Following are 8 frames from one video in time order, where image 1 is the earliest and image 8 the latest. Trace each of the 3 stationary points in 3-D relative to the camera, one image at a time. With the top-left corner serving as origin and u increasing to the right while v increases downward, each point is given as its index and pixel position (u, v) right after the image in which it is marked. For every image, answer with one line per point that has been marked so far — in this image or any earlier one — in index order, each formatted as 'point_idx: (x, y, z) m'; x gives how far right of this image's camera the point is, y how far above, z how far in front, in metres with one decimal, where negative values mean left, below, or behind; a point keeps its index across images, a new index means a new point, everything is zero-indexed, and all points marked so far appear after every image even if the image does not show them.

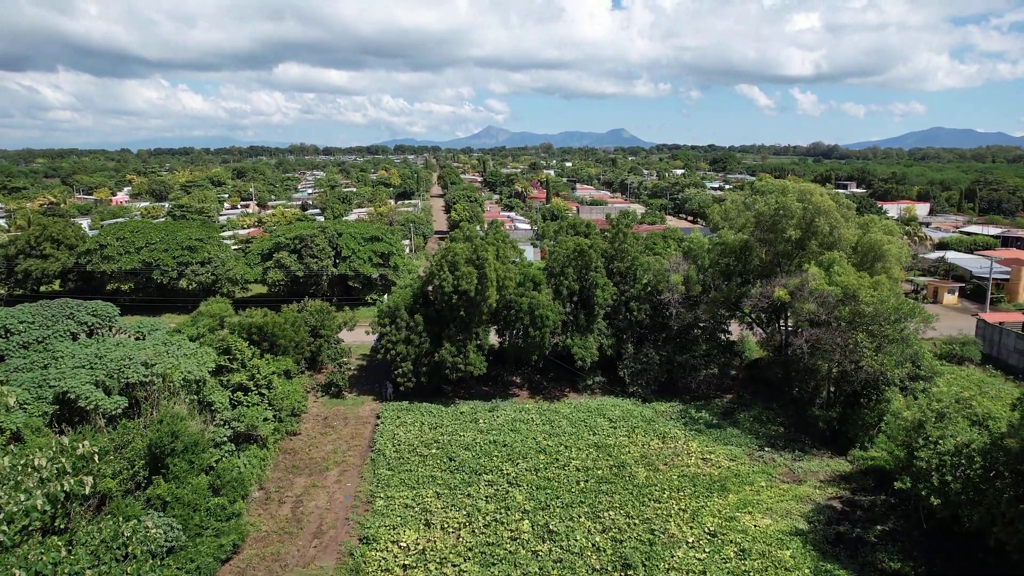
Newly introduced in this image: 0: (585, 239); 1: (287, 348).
0: (+1.8, +1.1, +16.3) m
1: (-5.5, -1.4, +16.3) m
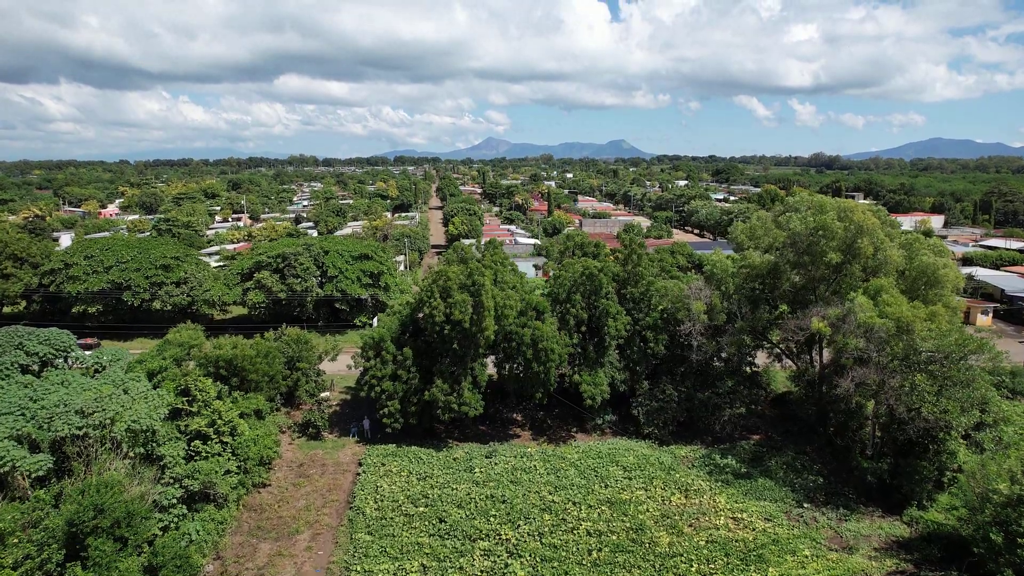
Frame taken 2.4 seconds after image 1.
0: (+1.8, +0.5, +14.5) m
1: (-5.5, -2.1, +14.5) m
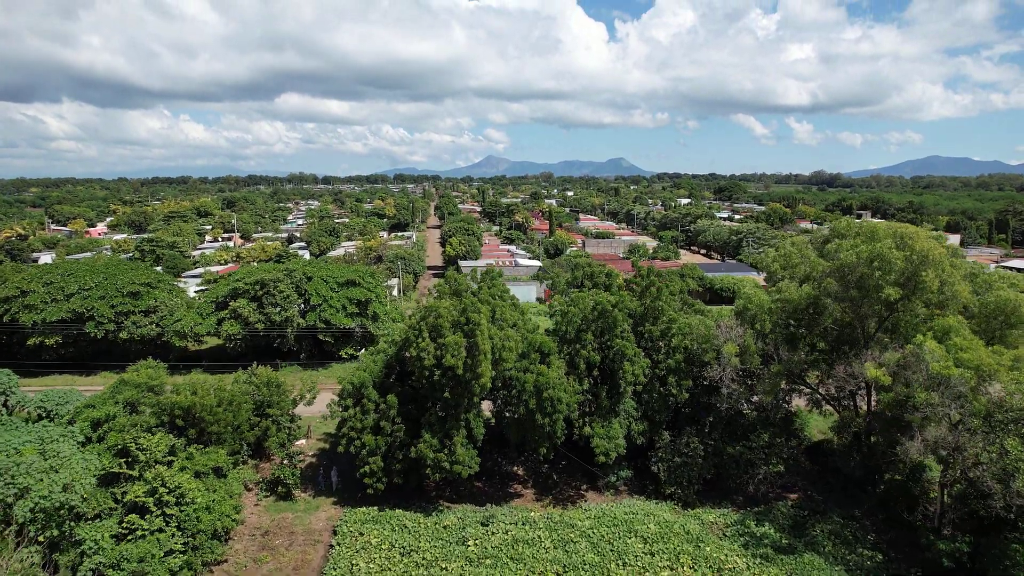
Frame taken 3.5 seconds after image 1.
0: (+1.8, -0.2, +12.7) m
1: (-5.4, -2.8, +12.5) m
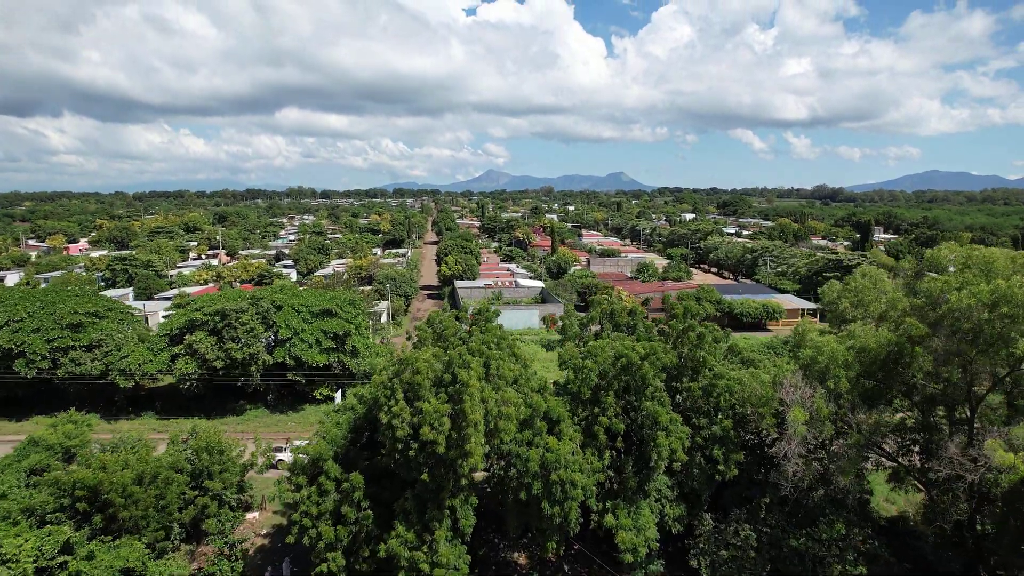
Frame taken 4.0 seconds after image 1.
0: (+1.8, -0.8, +10.0) m
1: (-5.4, -3.4, +9.8) m
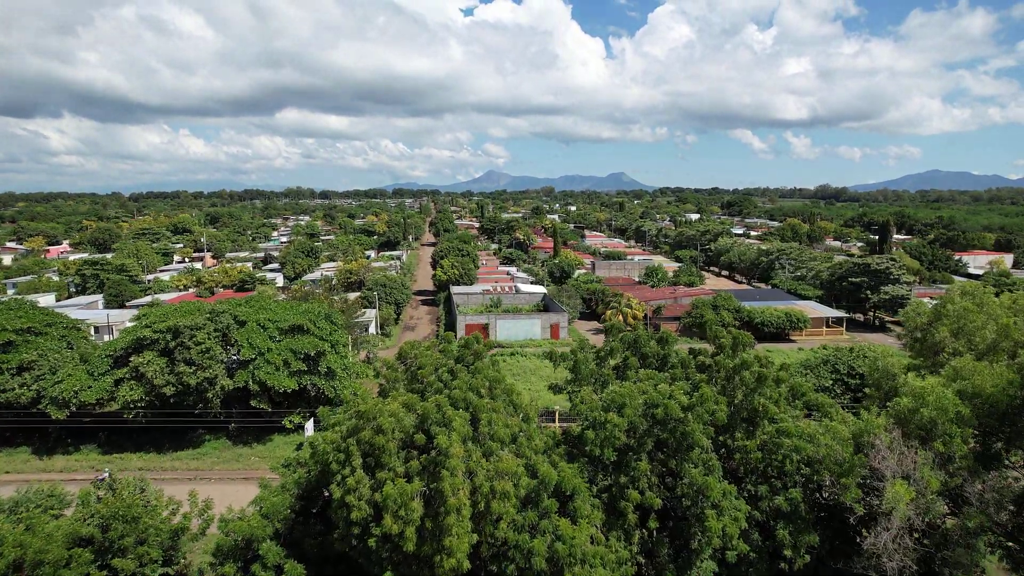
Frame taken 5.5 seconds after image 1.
0: (+1.8, -1.1, +7.6) m
1: (-5.5, -3.7, +7.4) m
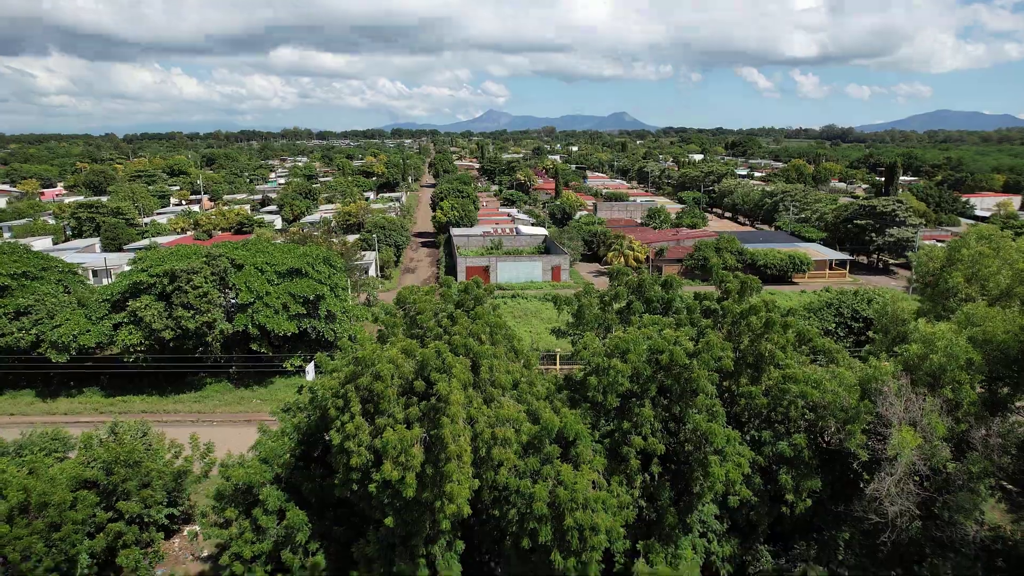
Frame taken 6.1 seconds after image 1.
0: (+1.8, -0.5, +7.5) m
1: (-5.5, -3.1, +7.5) m
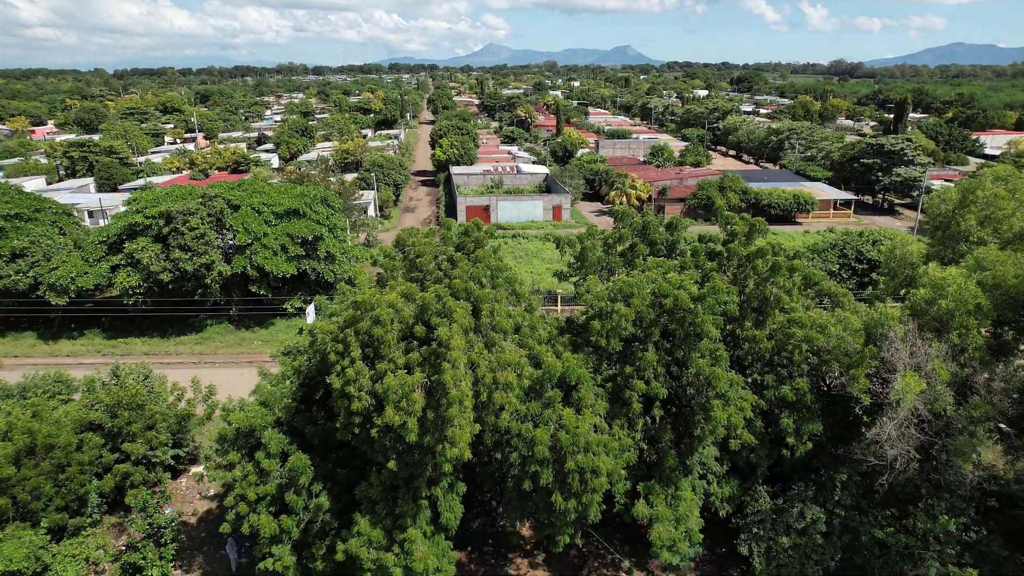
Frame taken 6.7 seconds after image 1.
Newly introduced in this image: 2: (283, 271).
0: (+1.8, +0.2, +7.3) m
1: (-5.4, -2.4, +7.6) m
2: (-4.9, +0.4, +14.3) m
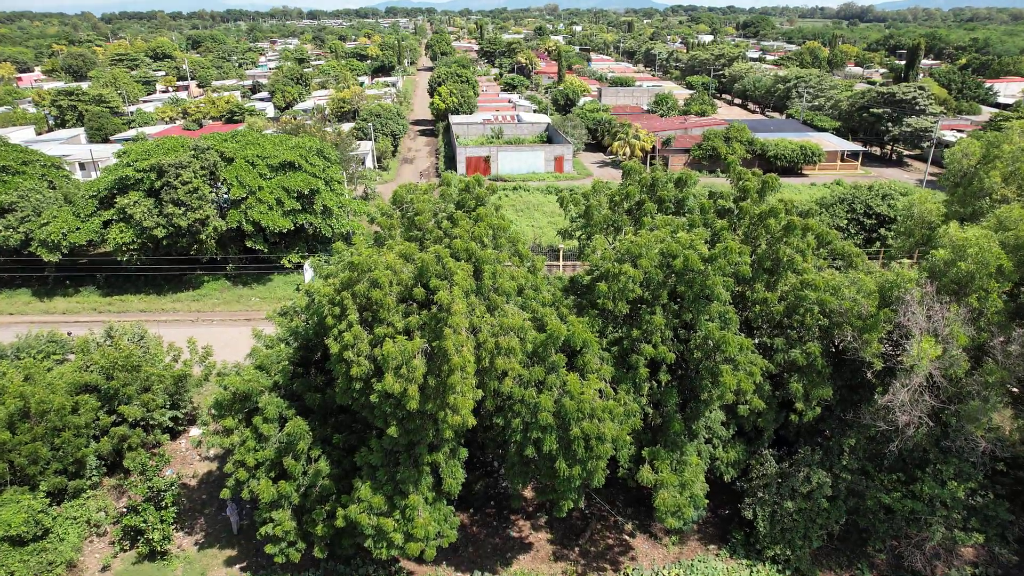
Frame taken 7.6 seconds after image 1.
0: (+1.8, +0.6, +7.1) m
1: (-5.4, -2.0, +7.5) m
2: (-4.9, +1.3, +14.0) m
